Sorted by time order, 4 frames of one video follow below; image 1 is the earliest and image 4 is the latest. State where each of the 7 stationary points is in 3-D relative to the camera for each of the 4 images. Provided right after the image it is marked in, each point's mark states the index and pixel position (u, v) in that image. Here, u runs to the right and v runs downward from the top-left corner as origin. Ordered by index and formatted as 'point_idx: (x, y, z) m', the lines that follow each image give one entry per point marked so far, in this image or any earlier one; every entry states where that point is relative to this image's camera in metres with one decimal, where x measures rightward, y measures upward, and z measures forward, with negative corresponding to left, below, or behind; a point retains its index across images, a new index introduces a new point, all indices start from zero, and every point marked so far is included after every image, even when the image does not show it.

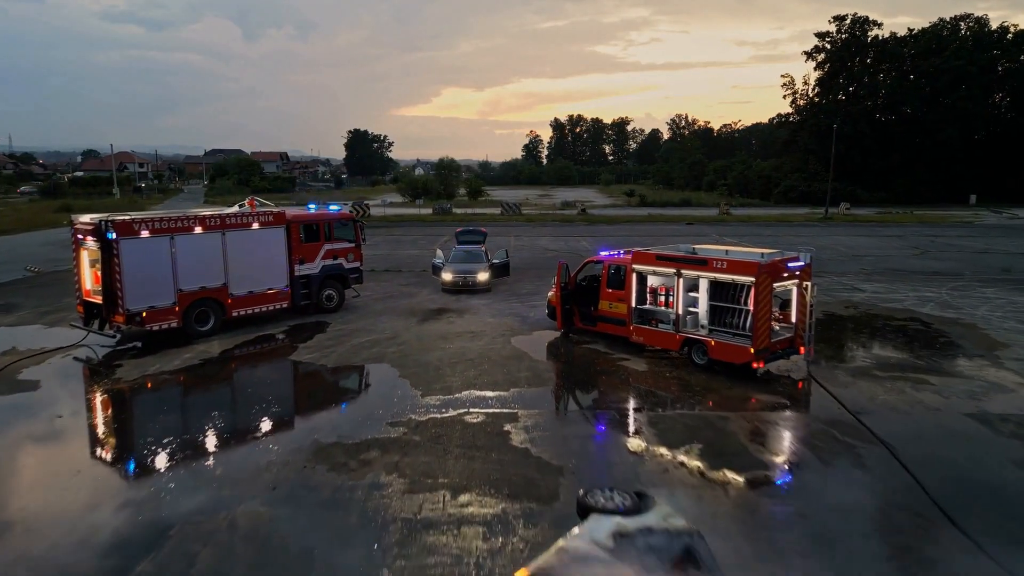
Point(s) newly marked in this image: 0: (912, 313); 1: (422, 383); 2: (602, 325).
0: (+8.7, -0.6, +16.4) m
1: (-1.3, -1.4, +11.1) m
2: (+1.6, -0.6, +13.2) m
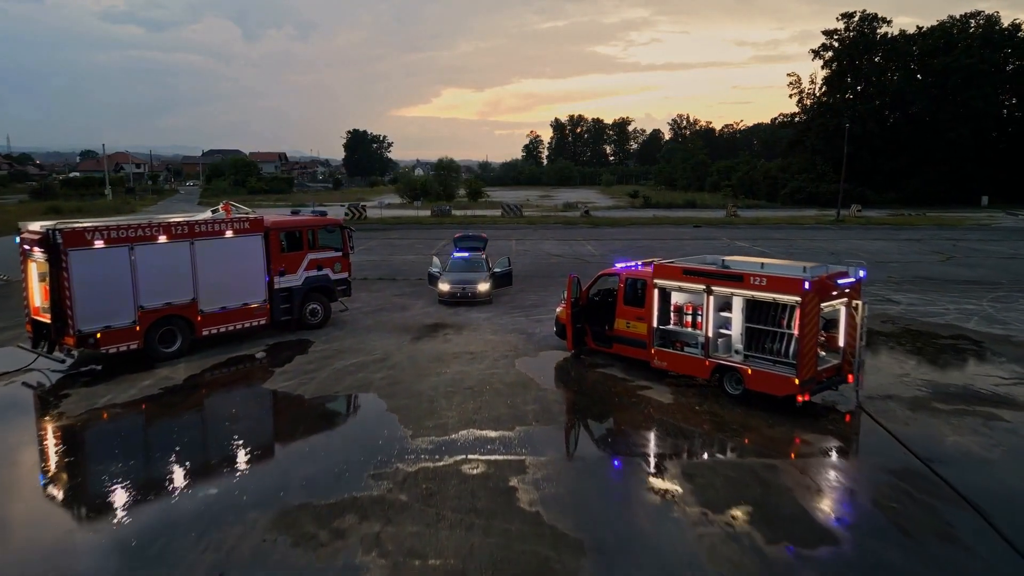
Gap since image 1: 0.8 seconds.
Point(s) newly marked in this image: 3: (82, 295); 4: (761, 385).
0: (+8.8, -0.8, +14.8) m
1: (-1.2, -1.7, +9.5) m
2: (+1.6, -0.9, +11.7) m
3: (-6.3, -0.1, +11.0) m
4: (+3.2, -1.3, +9.8) m
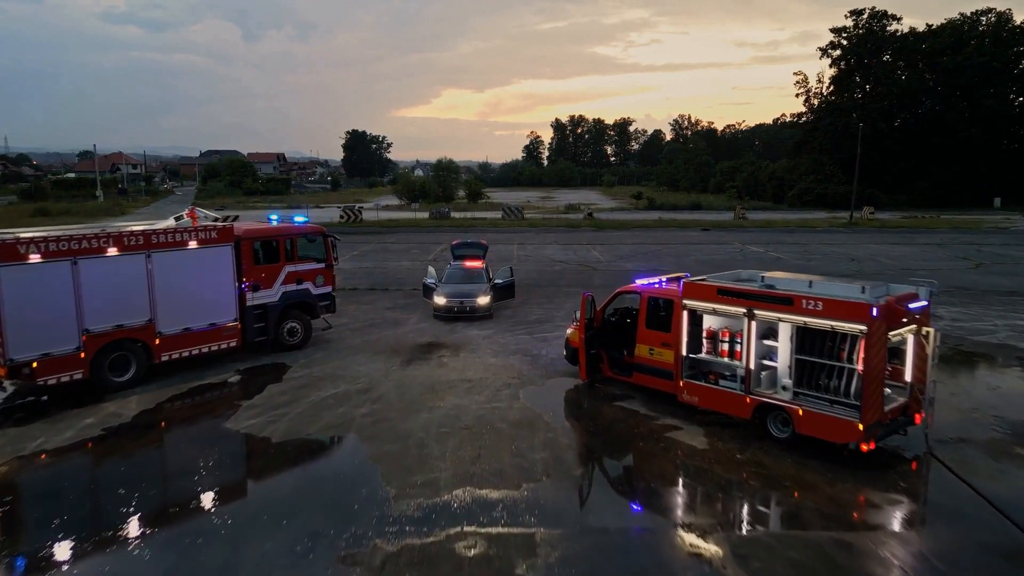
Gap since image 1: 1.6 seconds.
0: (+8.8, -1.1, +13.2) m
1: (-1.2, -1.9, +7.9) m
2: (+1.7, -1.2, +10.1) m
3: (-6.2, -0.4, +9.4) m
4: (+3.3, -1.5, +8.2) m
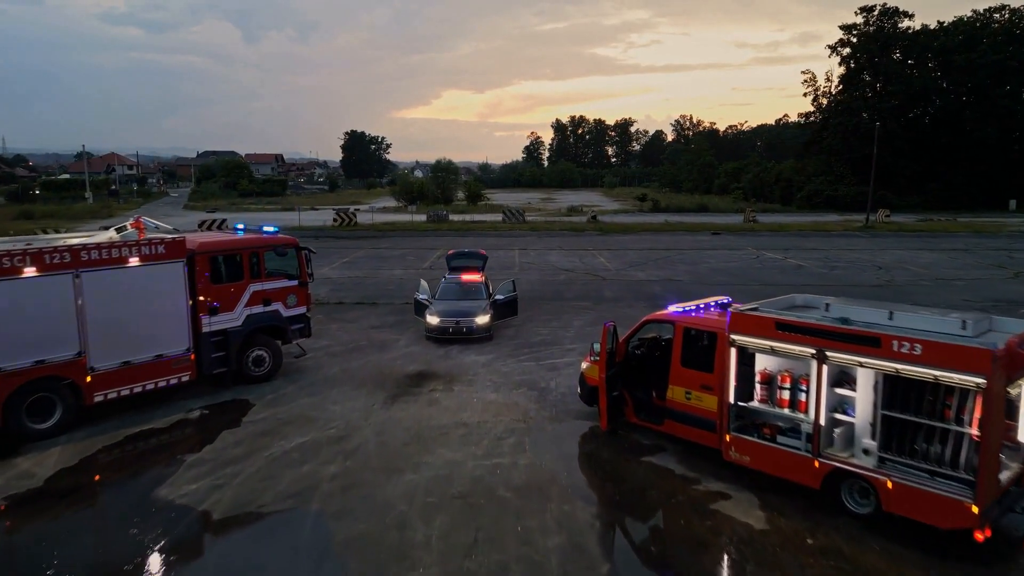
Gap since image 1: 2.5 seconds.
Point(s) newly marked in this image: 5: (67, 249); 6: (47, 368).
0: (+8.9, -1.4, +11.4) m
1: (-1.1, -2.2, +6.1) m
2: (+1.8, -1.5, +8.3) m
3: (-6.2, -0.7, +7.6) m
4: (+3.4, -1.9, +6.3) m
5: (-5.2, +0.5, +8.9) m
6: (-5.3, -0.9, +8.7) m
